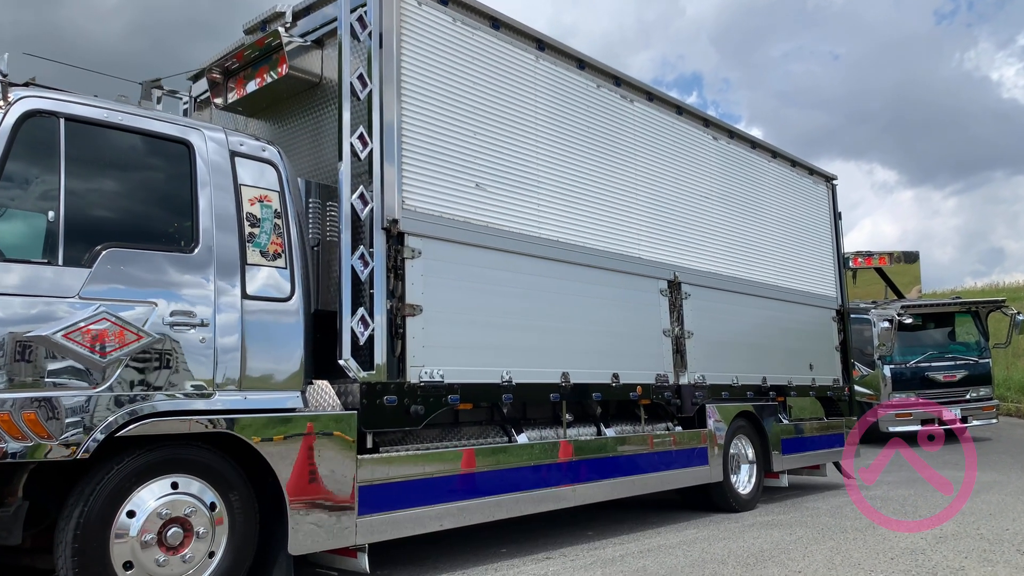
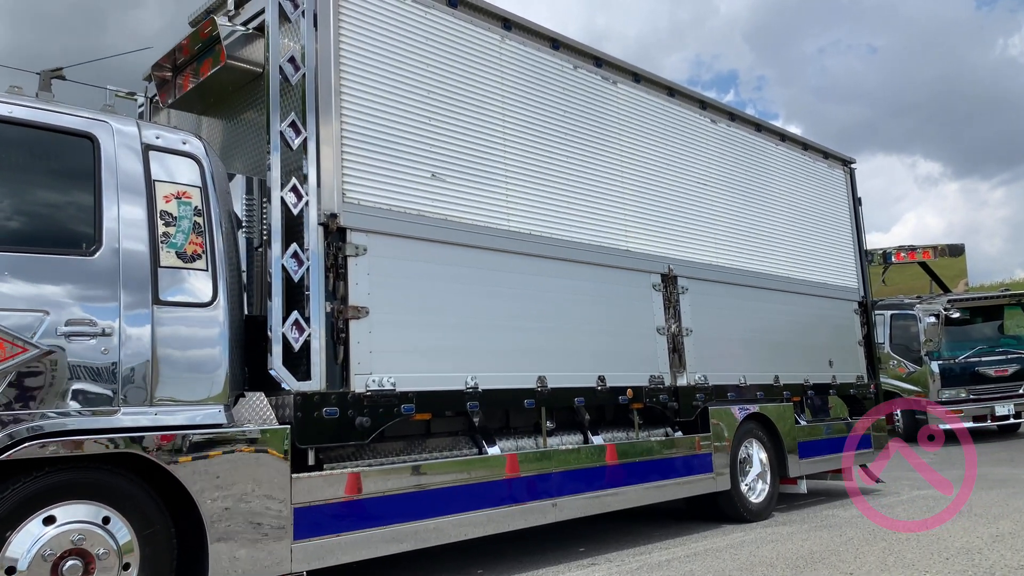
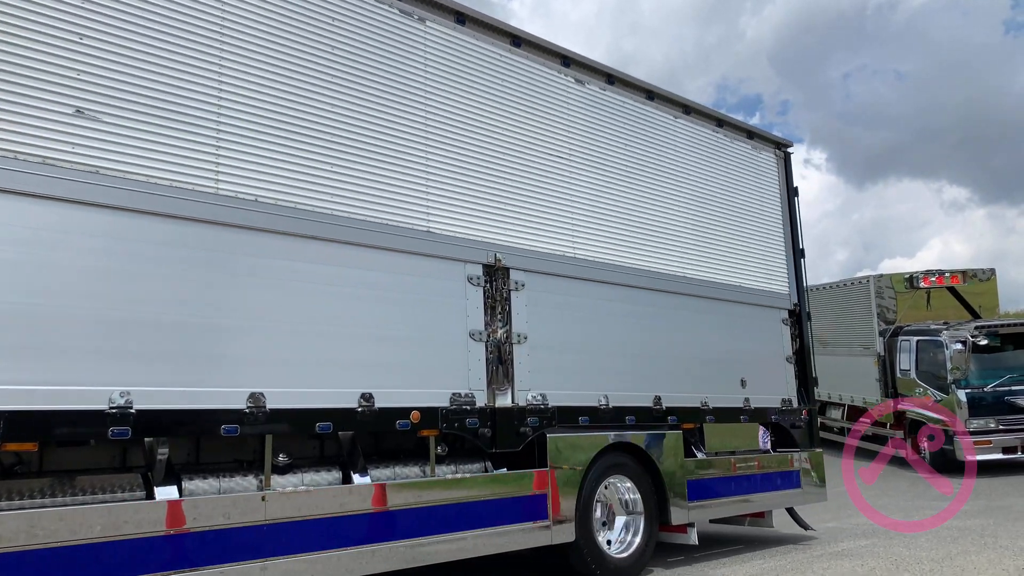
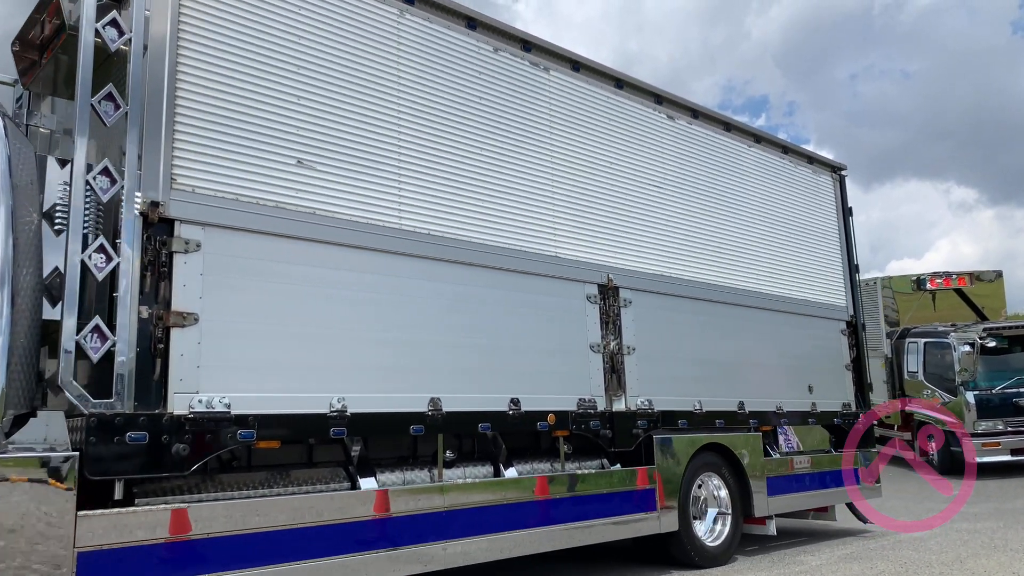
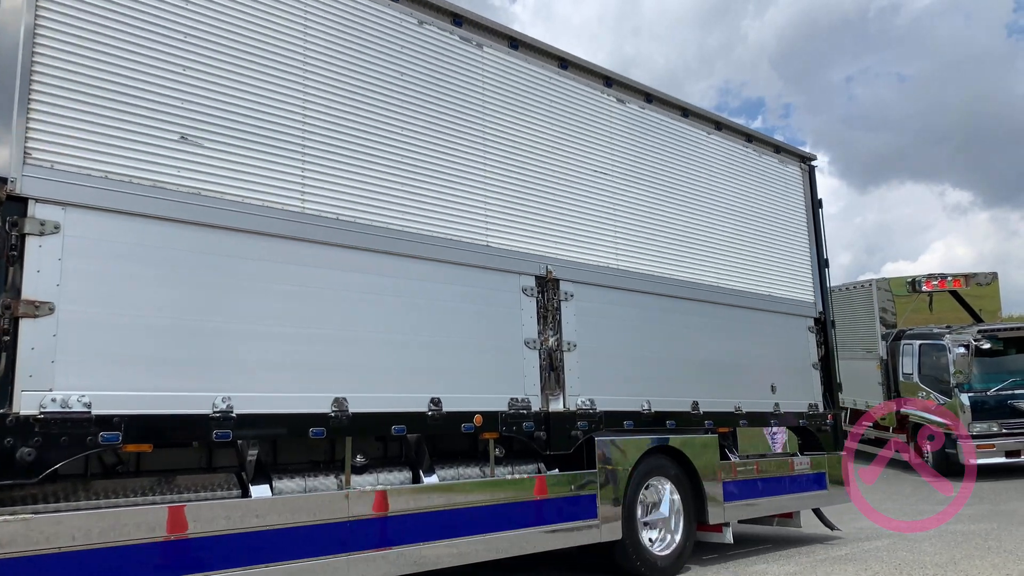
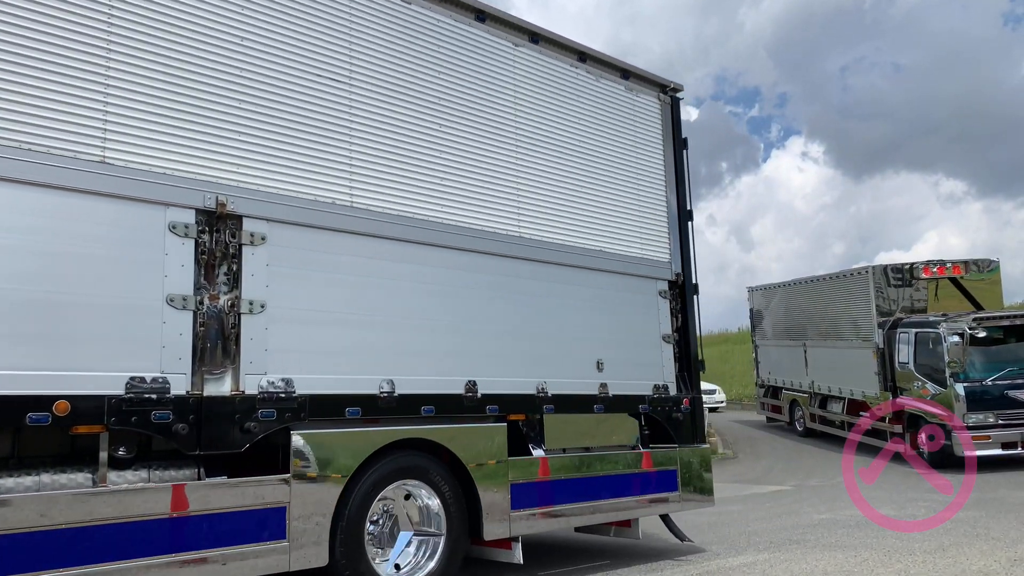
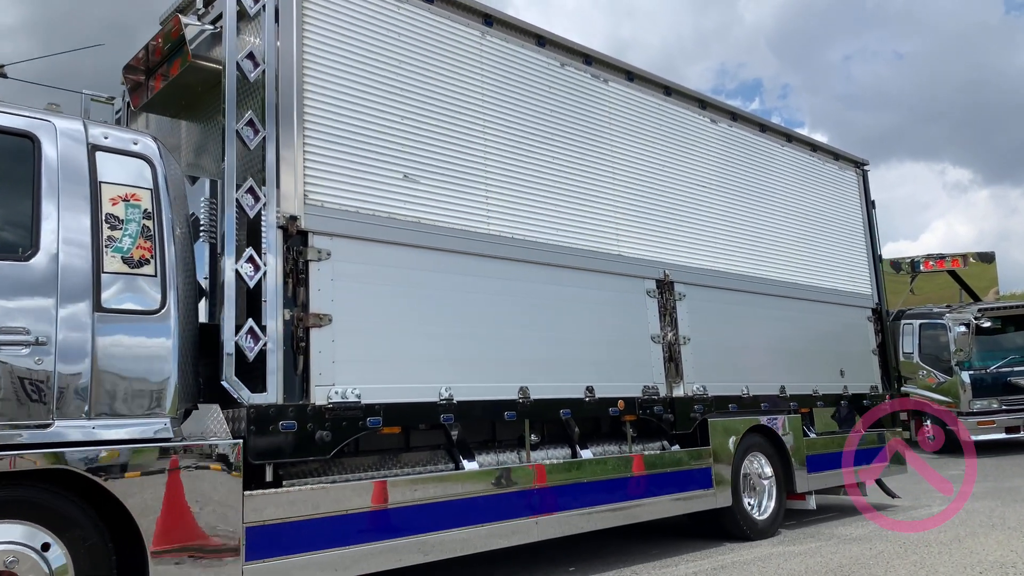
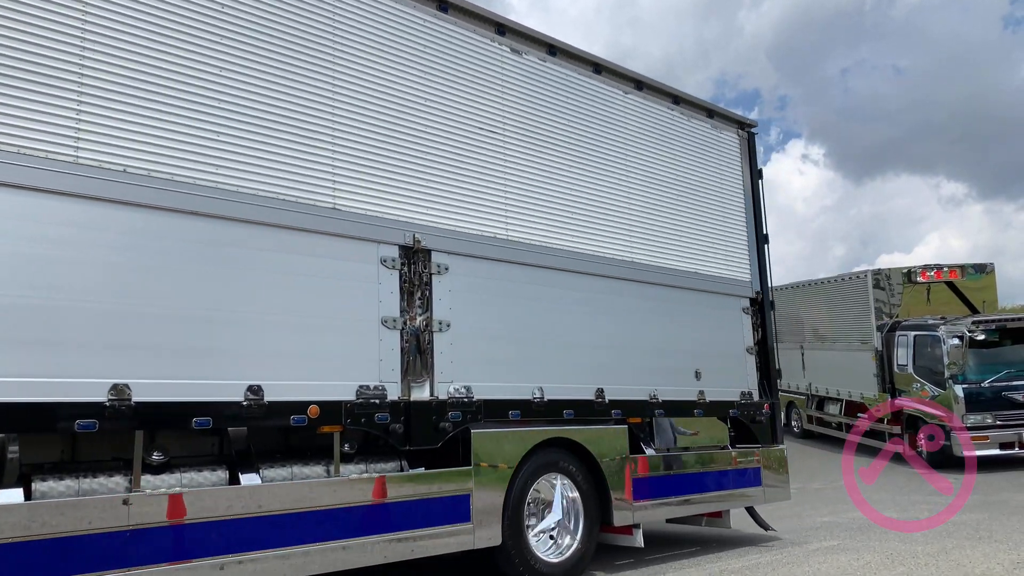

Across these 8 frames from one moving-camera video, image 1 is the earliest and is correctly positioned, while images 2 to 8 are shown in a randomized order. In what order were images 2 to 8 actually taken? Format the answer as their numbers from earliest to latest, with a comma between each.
2, 7, 4, 5, 3, 8, 6
